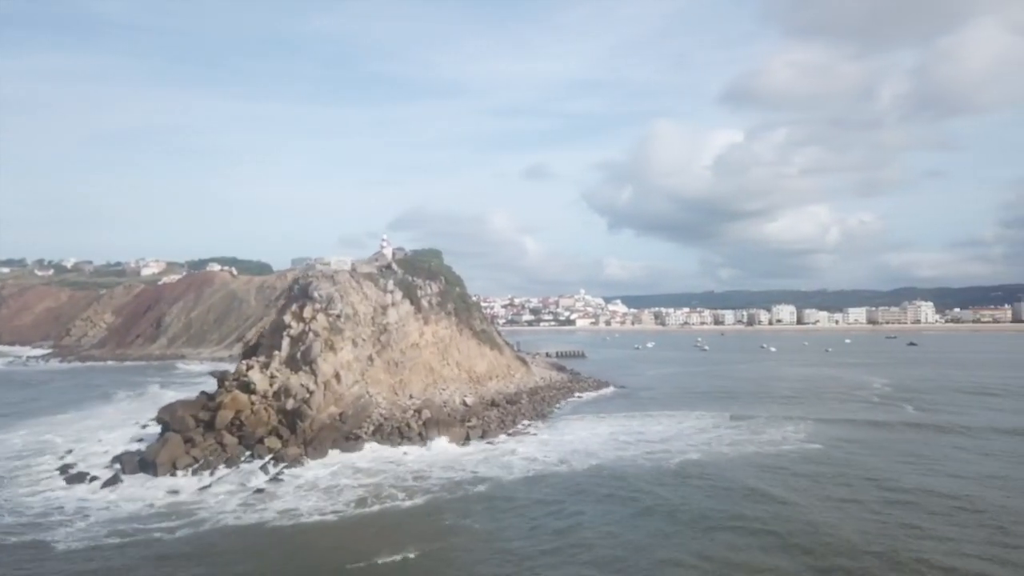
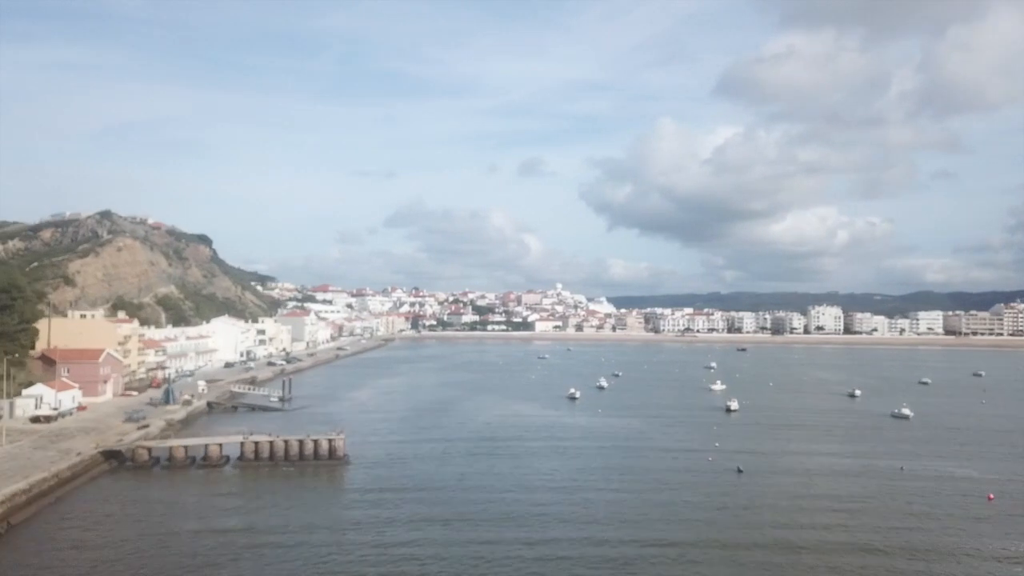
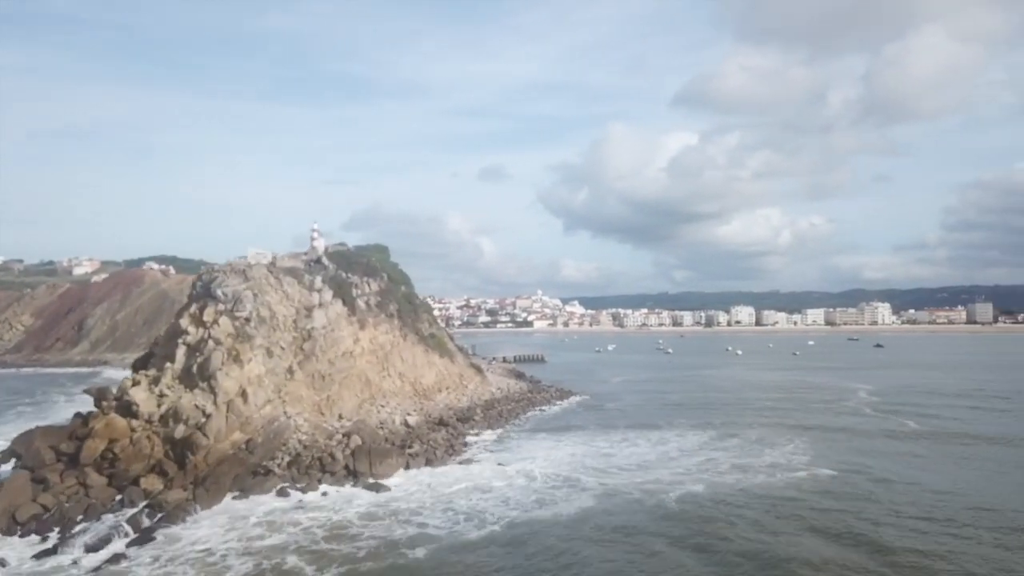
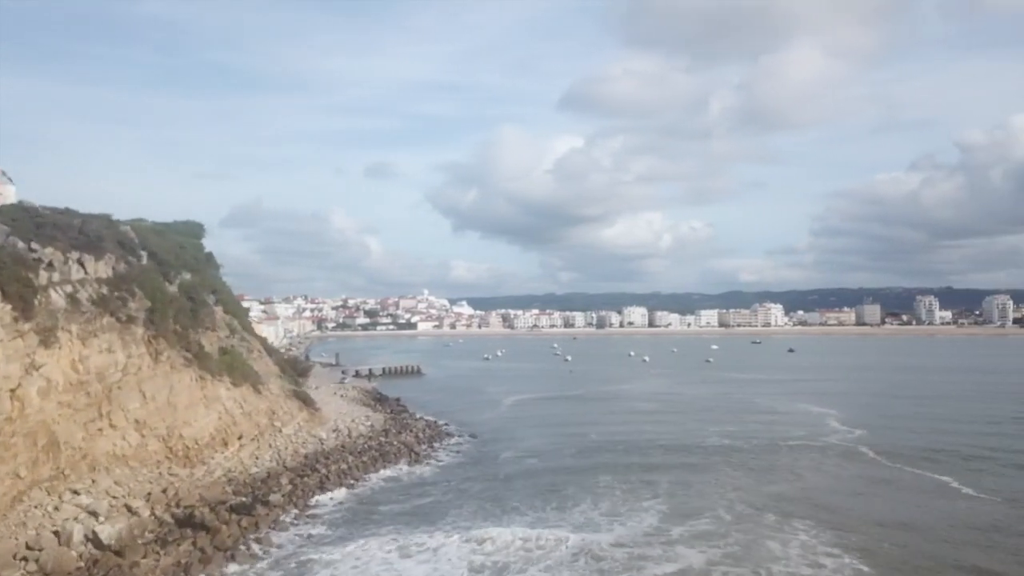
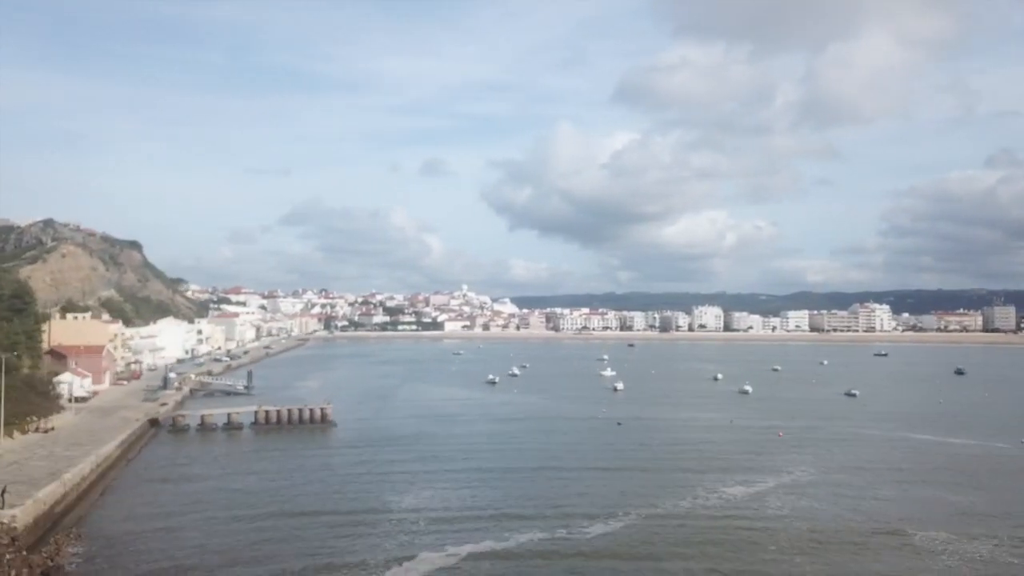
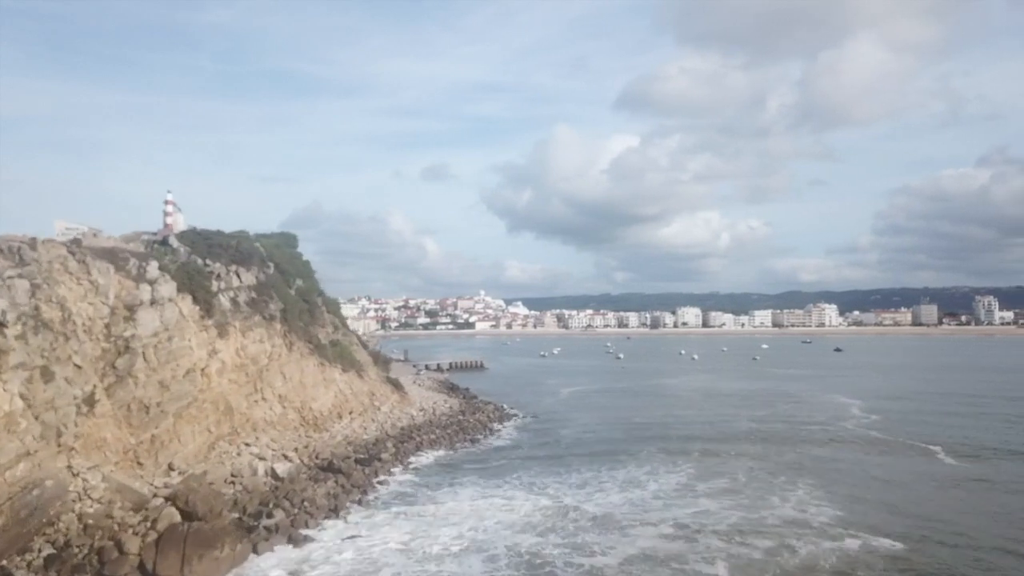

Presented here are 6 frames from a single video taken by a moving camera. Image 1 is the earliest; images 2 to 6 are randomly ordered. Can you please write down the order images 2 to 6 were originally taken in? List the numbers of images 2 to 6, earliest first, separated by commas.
3, 6, 4, 5, 2
